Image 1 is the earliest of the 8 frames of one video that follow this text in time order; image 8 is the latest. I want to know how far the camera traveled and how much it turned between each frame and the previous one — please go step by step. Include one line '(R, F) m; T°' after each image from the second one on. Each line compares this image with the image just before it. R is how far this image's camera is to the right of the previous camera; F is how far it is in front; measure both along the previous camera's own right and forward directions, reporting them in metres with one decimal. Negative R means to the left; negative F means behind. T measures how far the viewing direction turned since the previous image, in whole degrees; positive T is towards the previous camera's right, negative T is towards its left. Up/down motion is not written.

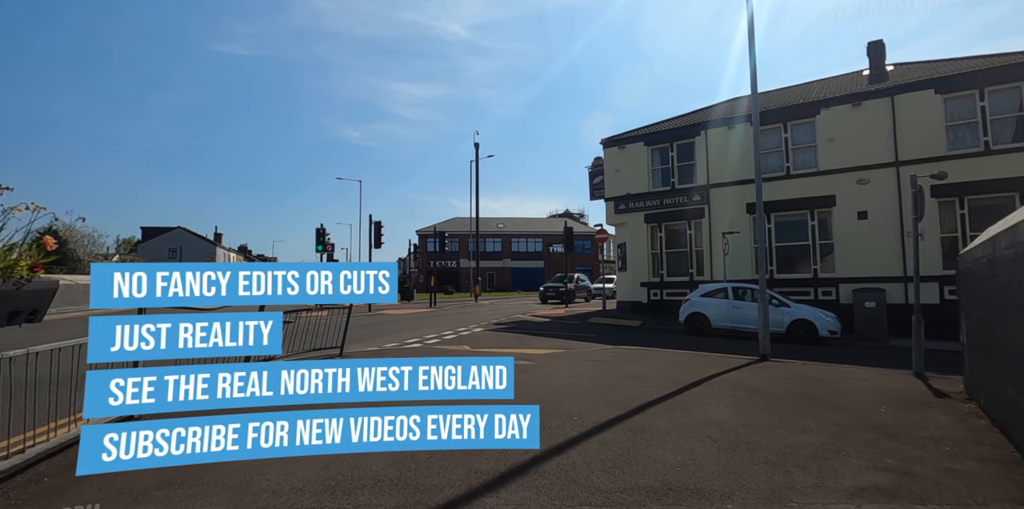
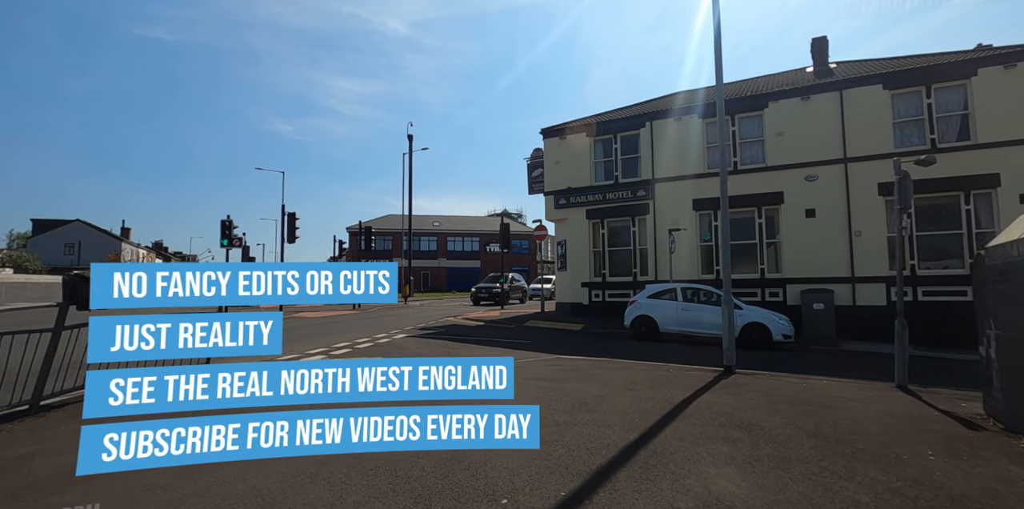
(+0.3, +2.0) m; +7°
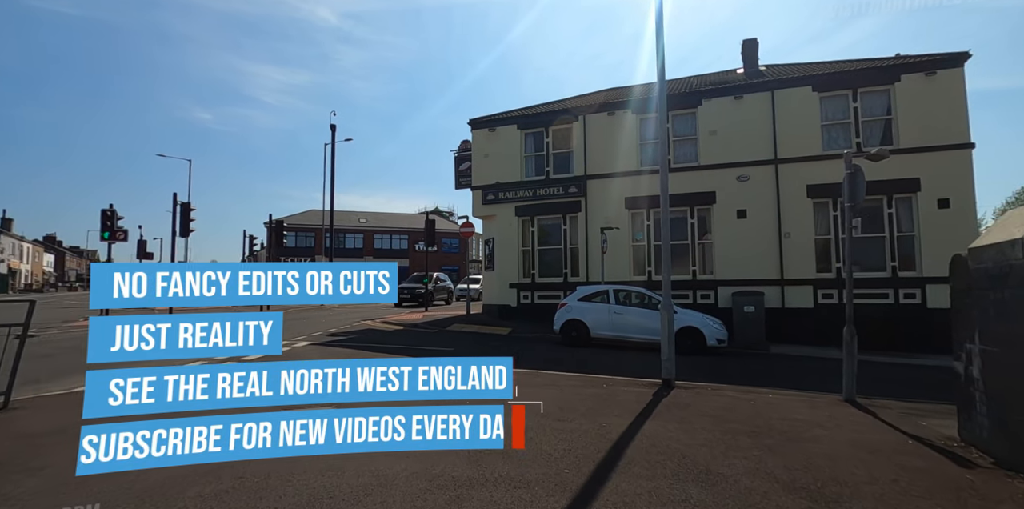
(+0.4, +1.4) m; +8°
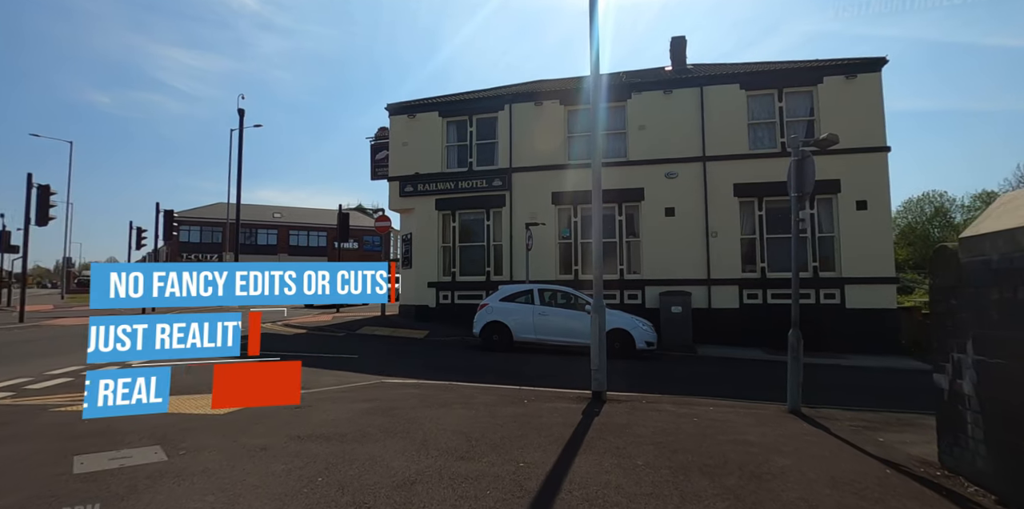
(+0.3, +1.3) m; +8°
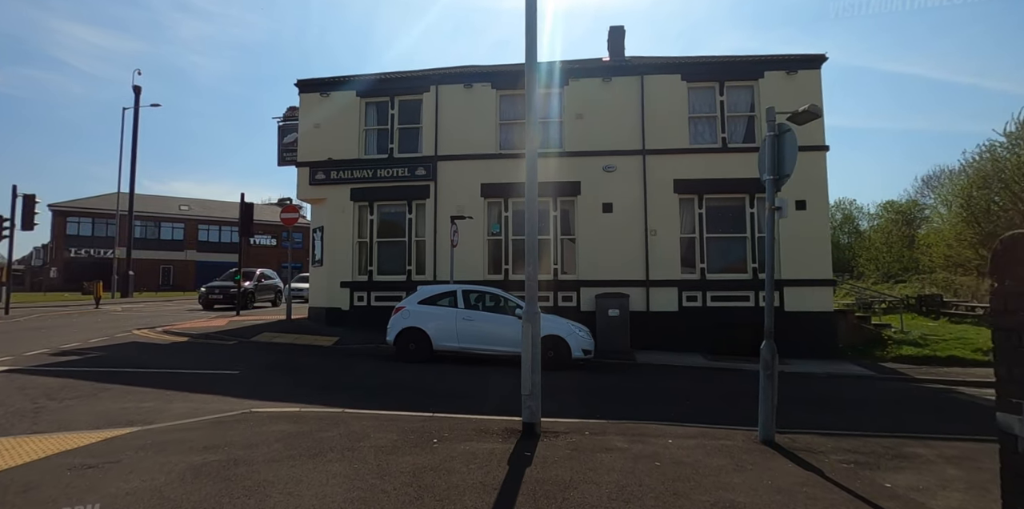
(+0.2, +1.6) m; +8°
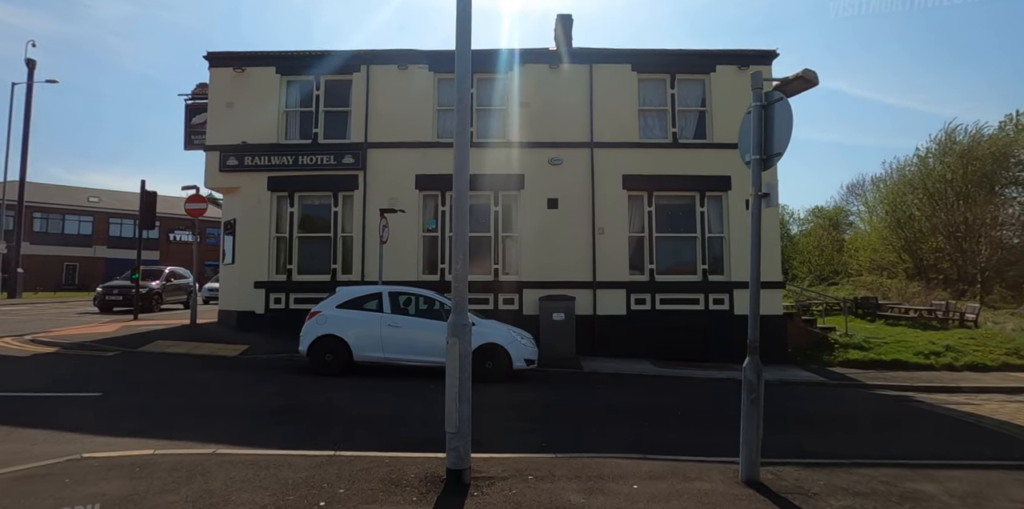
(+0.2, +1.2) m; +7°
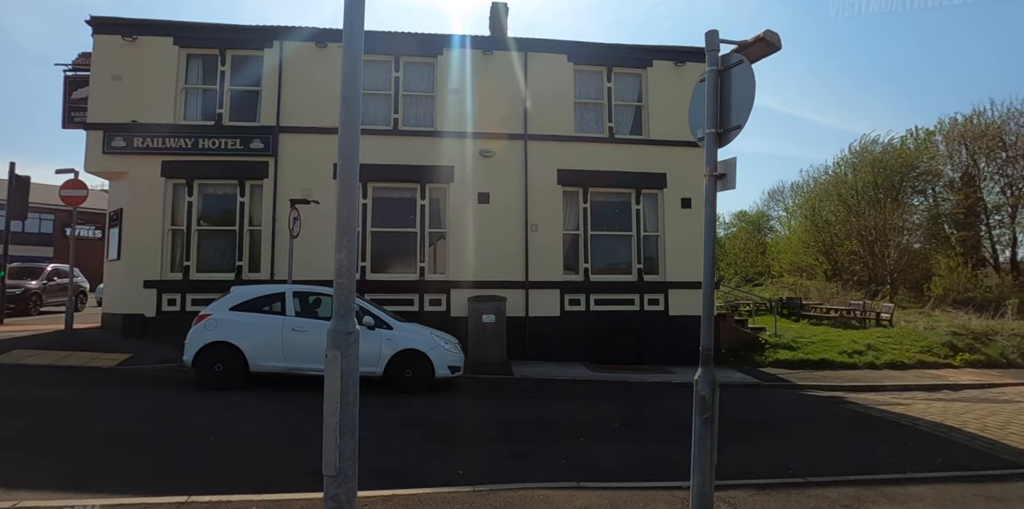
(+0.2, +0.8) m; +7°
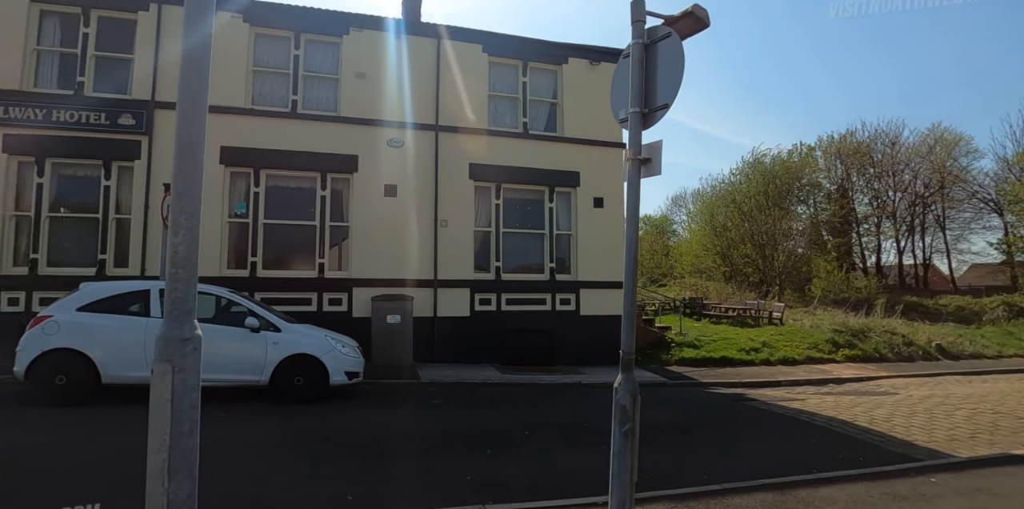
(+0.1, +0.5) m; +9°
